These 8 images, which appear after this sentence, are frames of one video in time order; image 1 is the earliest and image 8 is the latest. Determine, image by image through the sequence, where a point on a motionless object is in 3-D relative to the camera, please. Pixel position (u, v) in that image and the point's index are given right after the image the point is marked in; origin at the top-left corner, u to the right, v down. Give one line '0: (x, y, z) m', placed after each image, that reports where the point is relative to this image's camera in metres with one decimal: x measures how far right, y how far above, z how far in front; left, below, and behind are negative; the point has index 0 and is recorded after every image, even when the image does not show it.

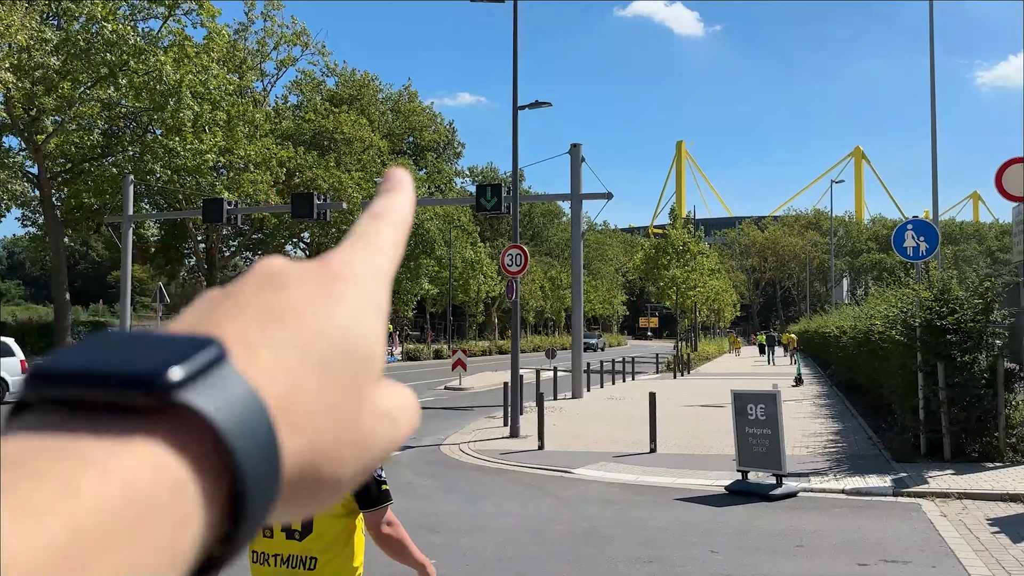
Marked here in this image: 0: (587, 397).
0: (+1.6, -2.4, +17.4) m
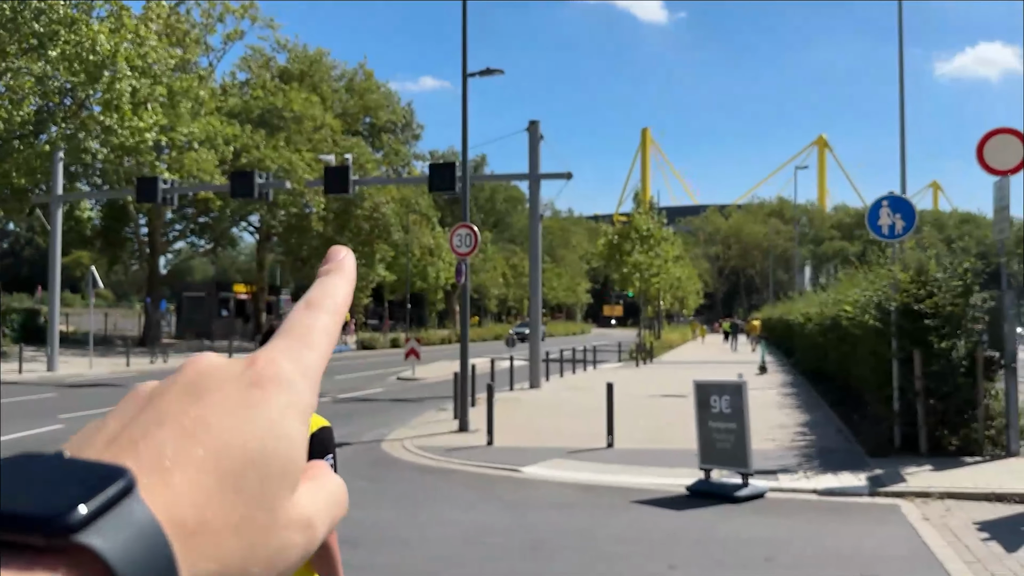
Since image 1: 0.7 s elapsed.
0: (+0.7, -2.1, +16.6) m
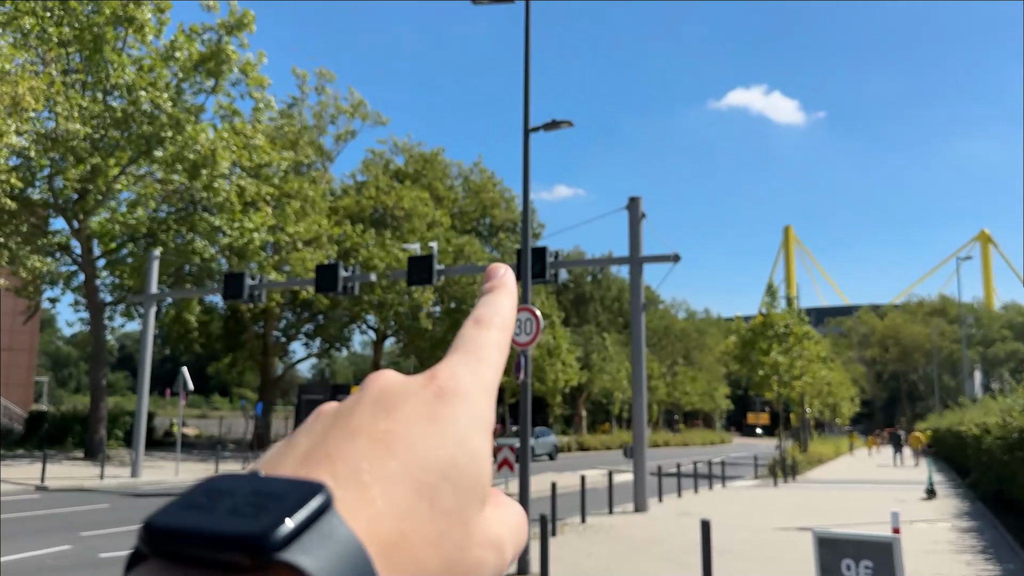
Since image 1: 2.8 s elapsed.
0: (+2.4, -3.9, +14.0) m
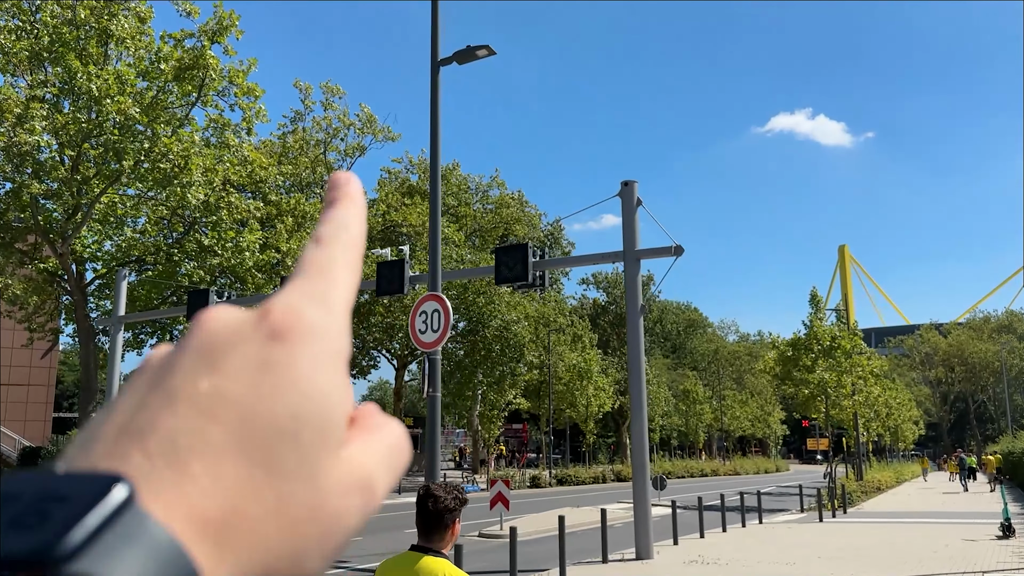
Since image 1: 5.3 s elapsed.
0: (+2.2, -3.9, +11.8) m
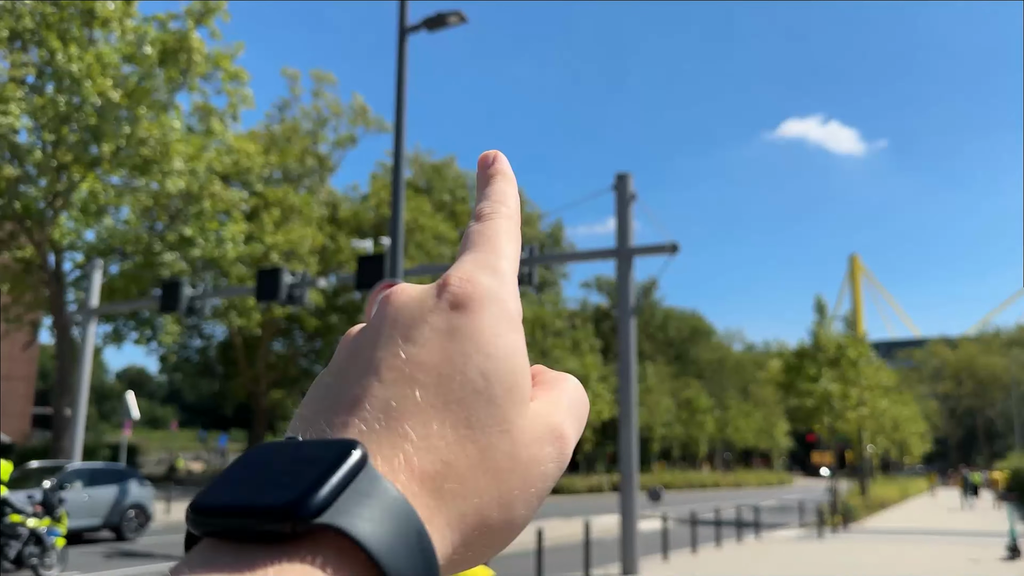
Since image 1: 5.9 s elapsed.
0: (+1.8, -3.9, +10.8) m
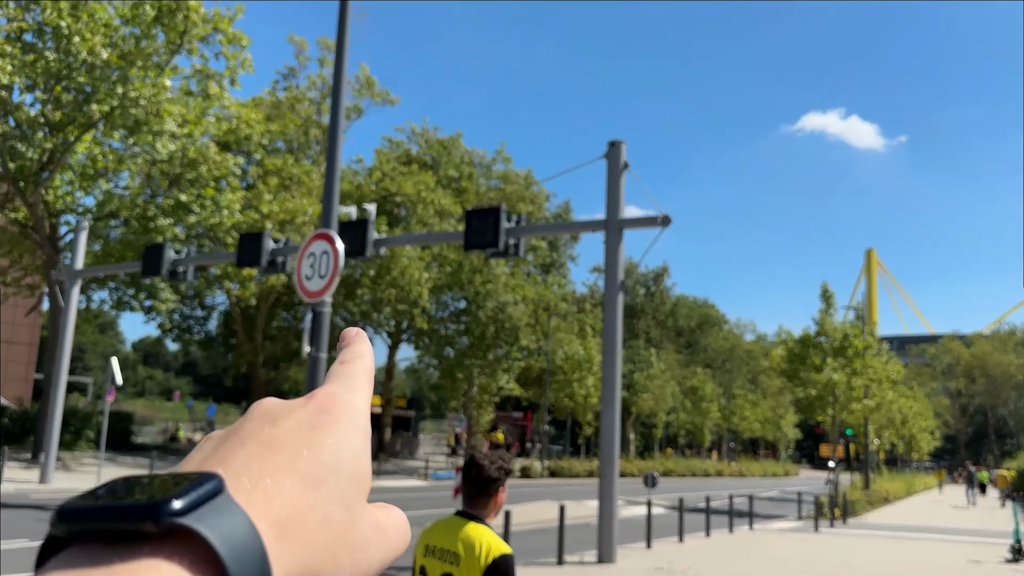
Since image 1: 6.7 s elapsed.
0: (+1.5, -3.6, +10.4) m
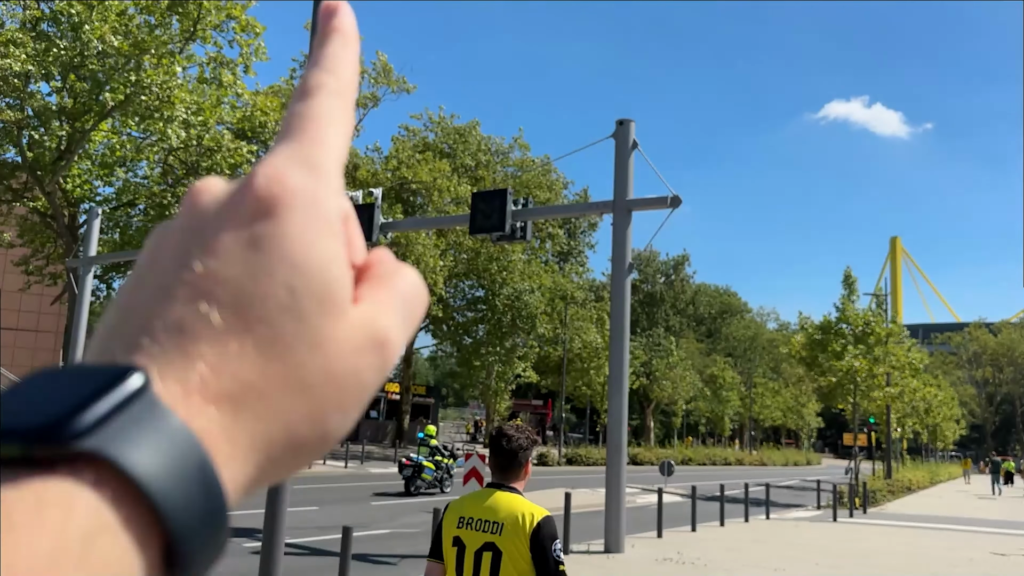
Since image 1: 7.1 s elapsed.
0: (+1.6, -3.4, +10.3) m
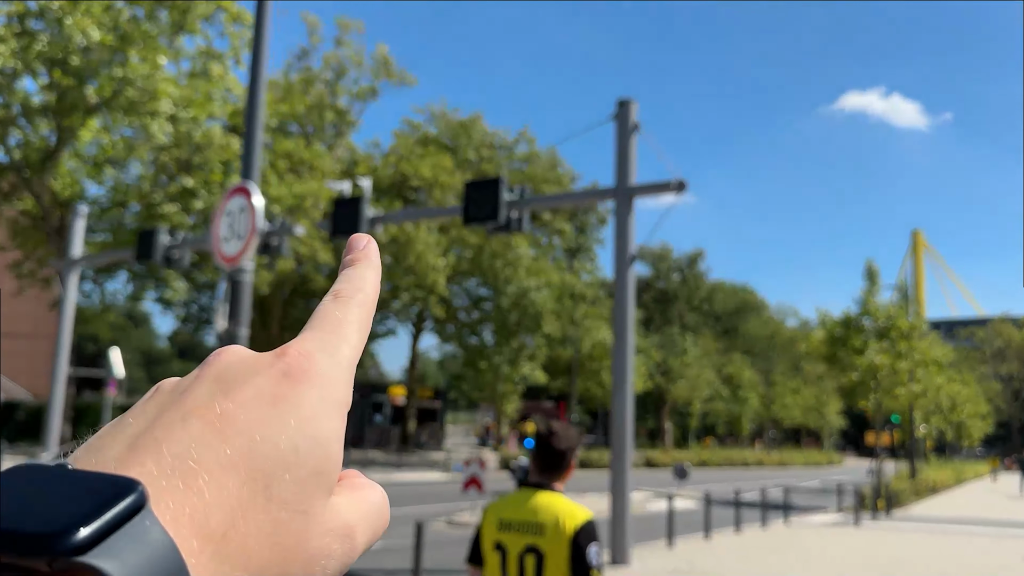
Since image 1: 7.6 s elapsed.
0: (+1.6, -3.2, +9.4) m
